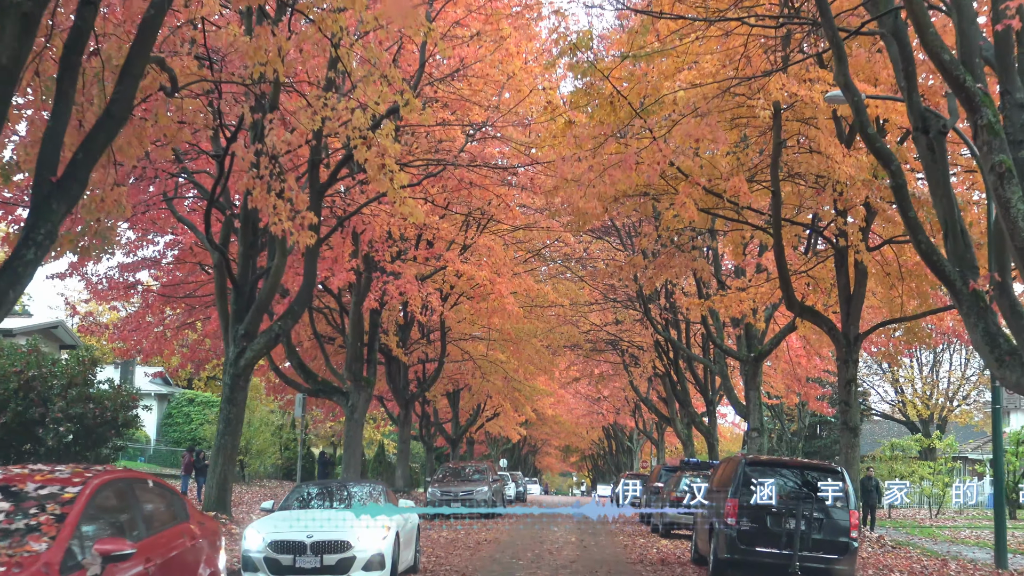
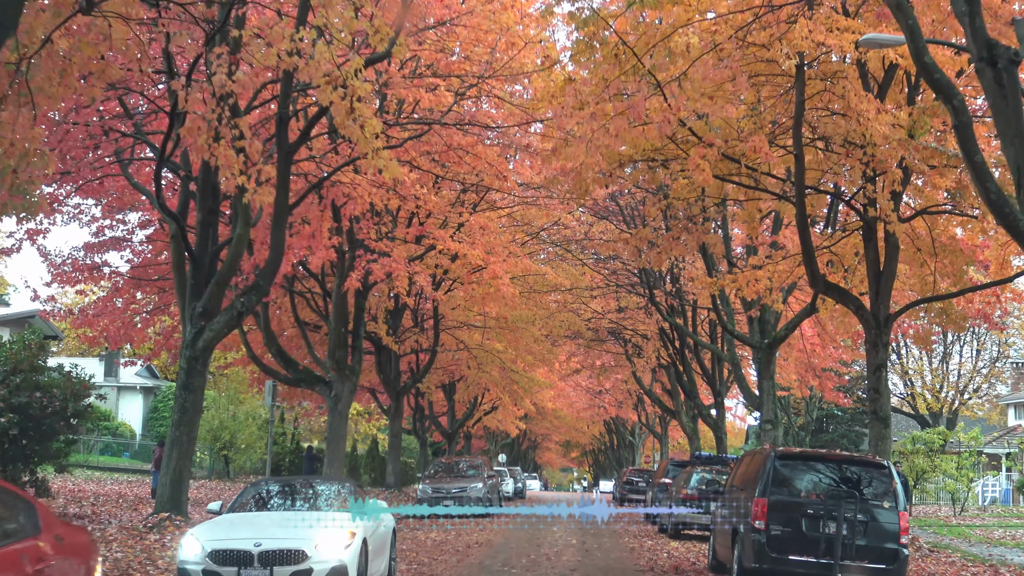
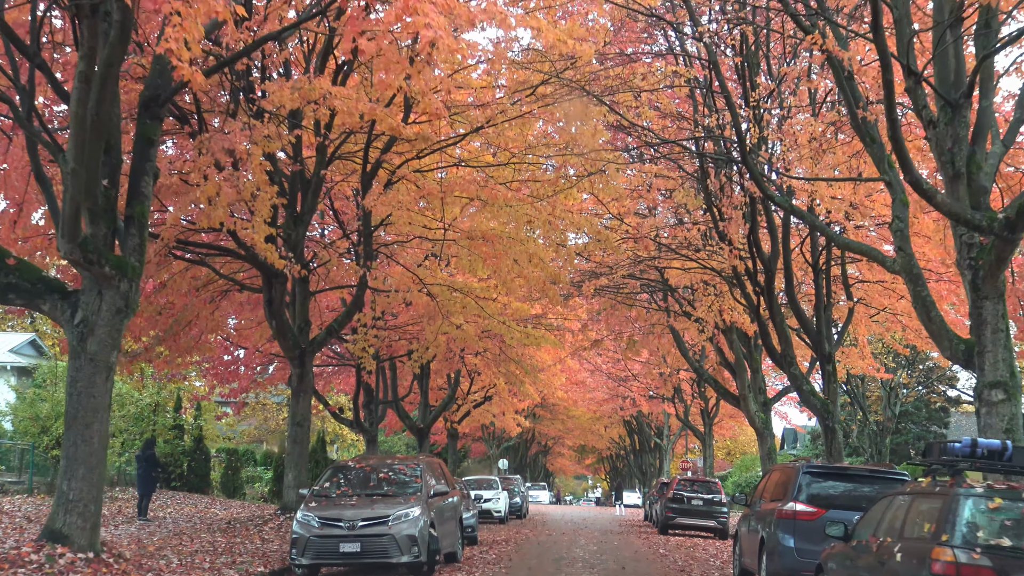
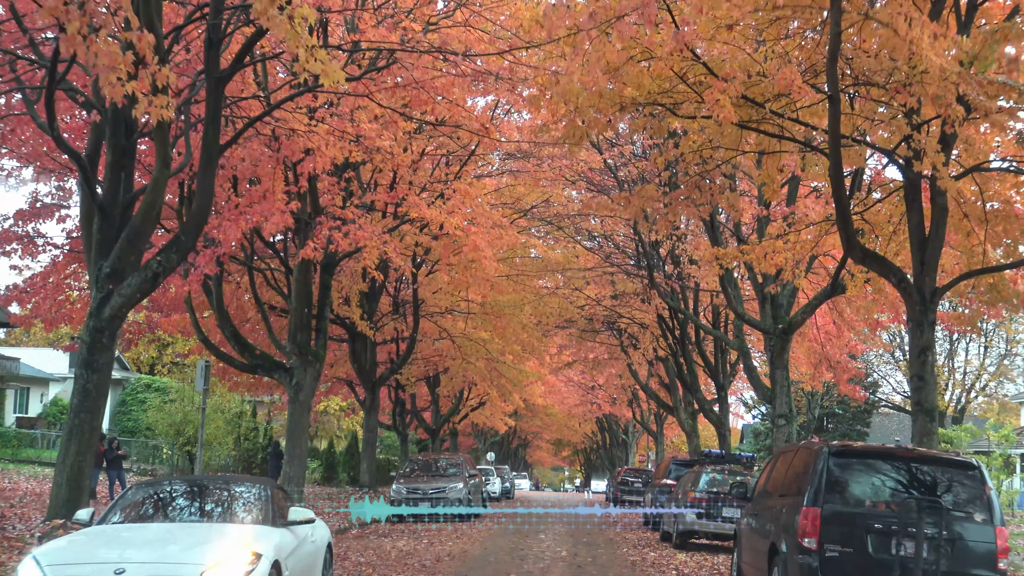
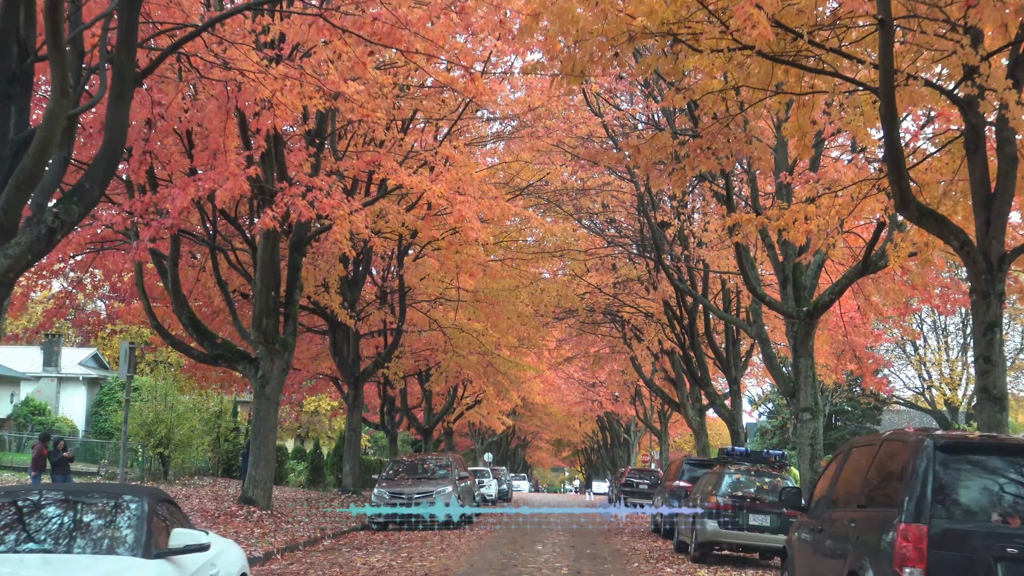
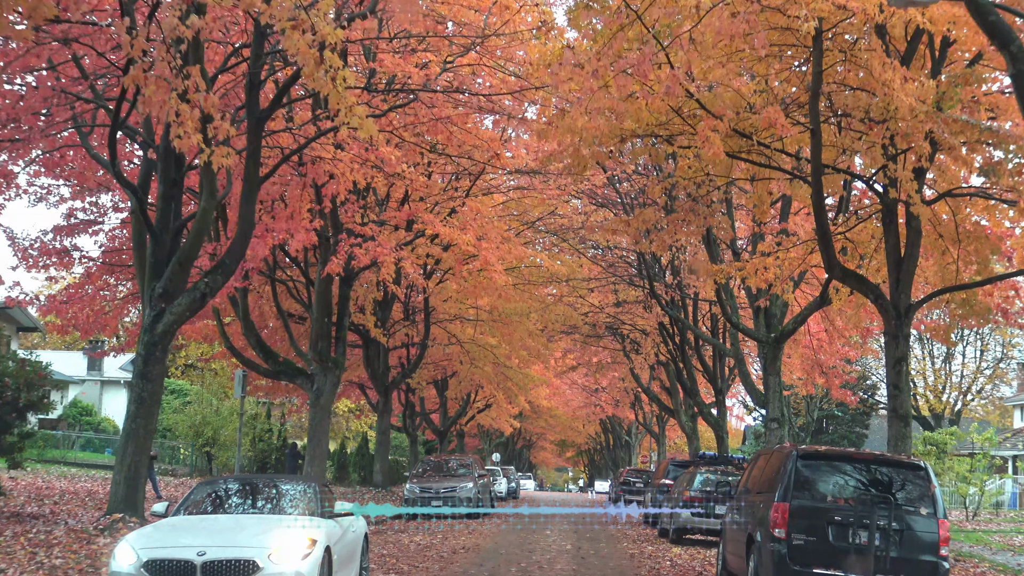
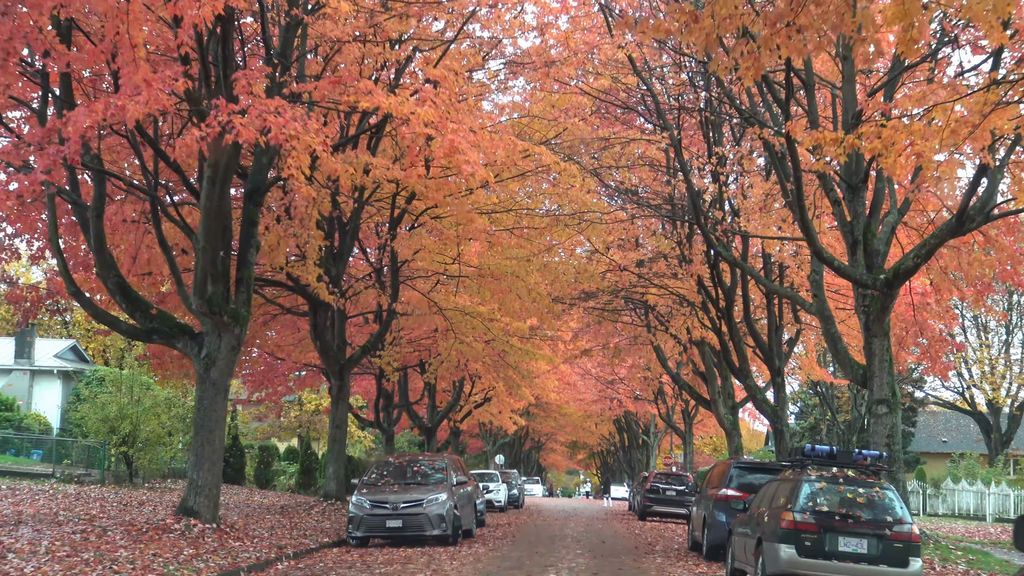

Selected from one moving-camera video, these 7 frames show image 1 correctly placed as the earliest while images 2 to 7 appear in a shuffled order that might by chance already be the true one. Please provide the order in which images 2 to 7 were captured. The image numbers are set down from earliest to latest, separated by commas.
2, 6, 4, 5, 7, 3
